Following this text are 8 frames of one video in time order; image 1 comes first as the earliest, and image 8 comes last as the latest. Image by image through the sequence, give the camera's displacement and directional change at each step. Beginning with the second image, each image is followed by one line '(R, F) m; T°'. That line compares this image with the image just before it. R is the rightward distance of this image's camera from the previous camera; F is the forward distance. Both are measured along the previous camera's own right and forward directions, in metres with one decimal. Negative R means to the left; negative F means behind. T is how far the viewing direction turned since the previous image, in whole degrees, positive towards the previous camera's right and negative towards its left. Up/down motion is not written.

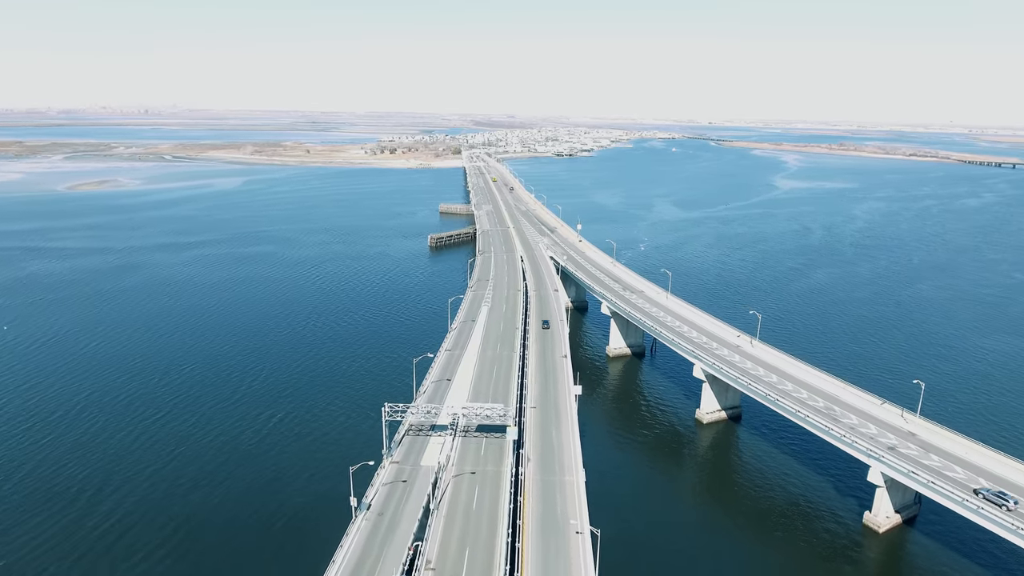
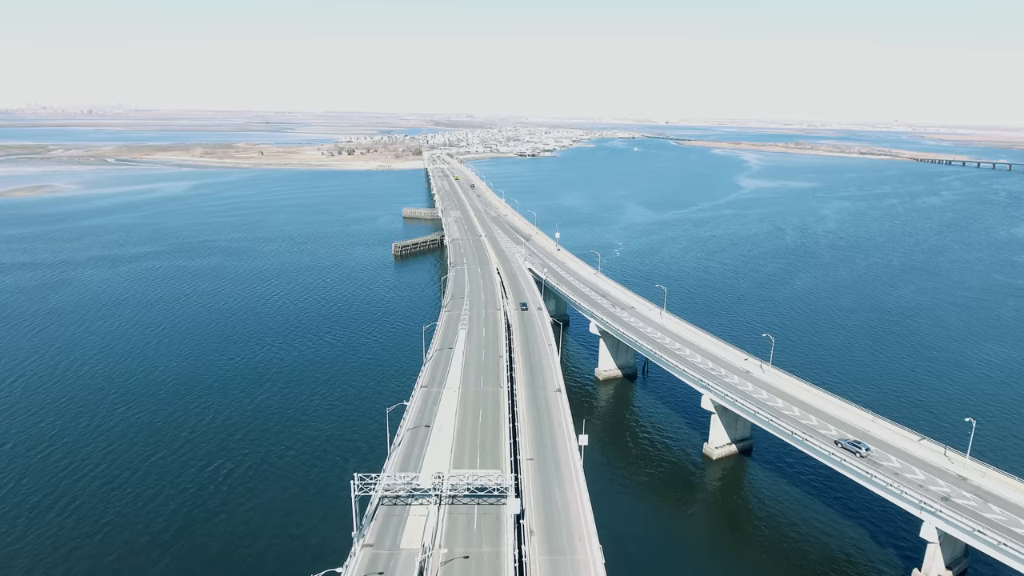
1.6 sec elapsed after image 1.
(-1.9, +7.8) m; +3°
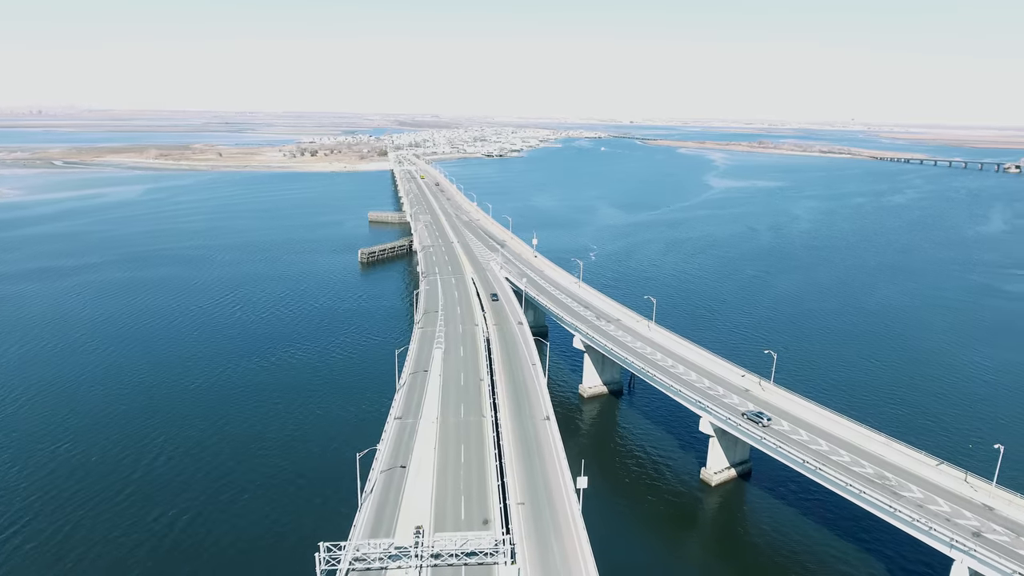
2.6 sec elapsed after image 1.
(-1.0, +4.9) m; +3°
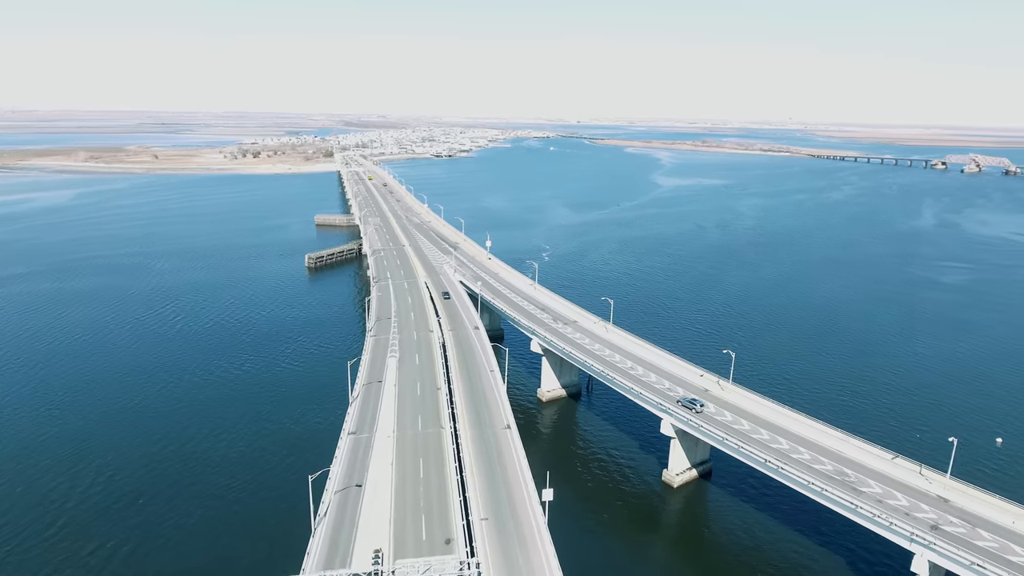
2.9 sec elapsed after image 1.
(-0.4, +1.4) m; +4°
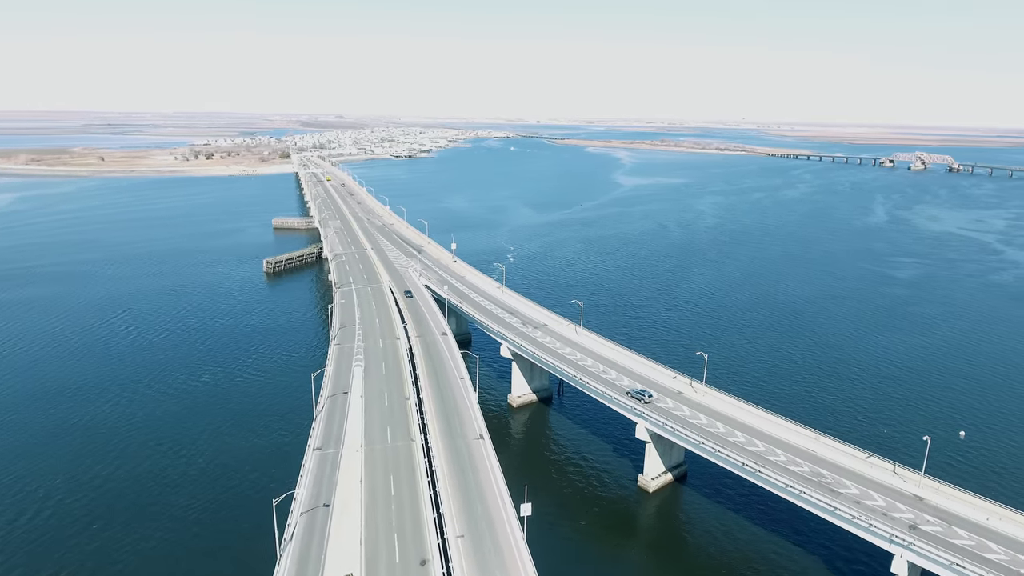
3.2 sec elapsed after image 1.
(-0.6, +1.5) m; +3°
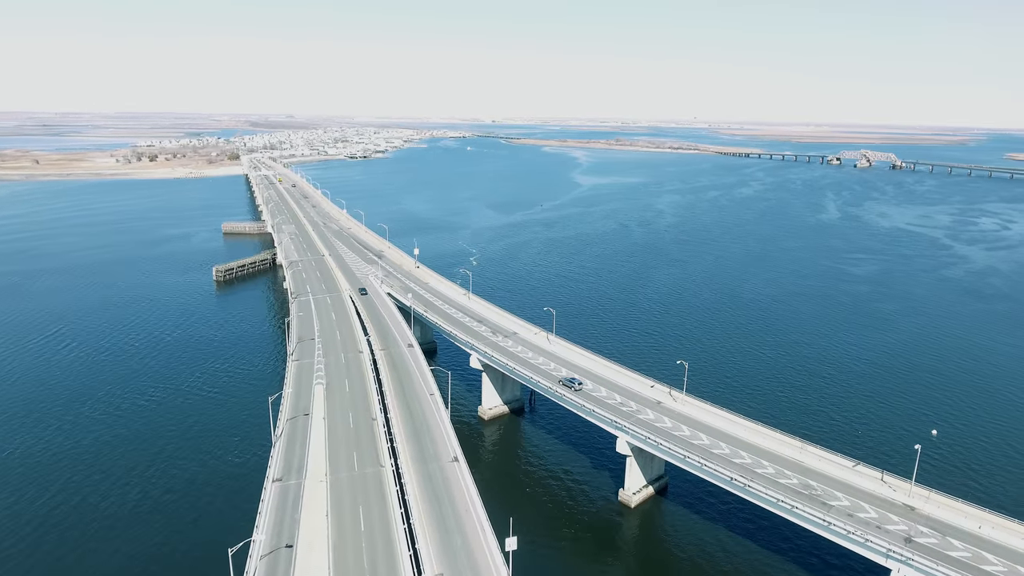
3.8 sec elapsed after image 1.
(-1.0, +2.8) m; +4°
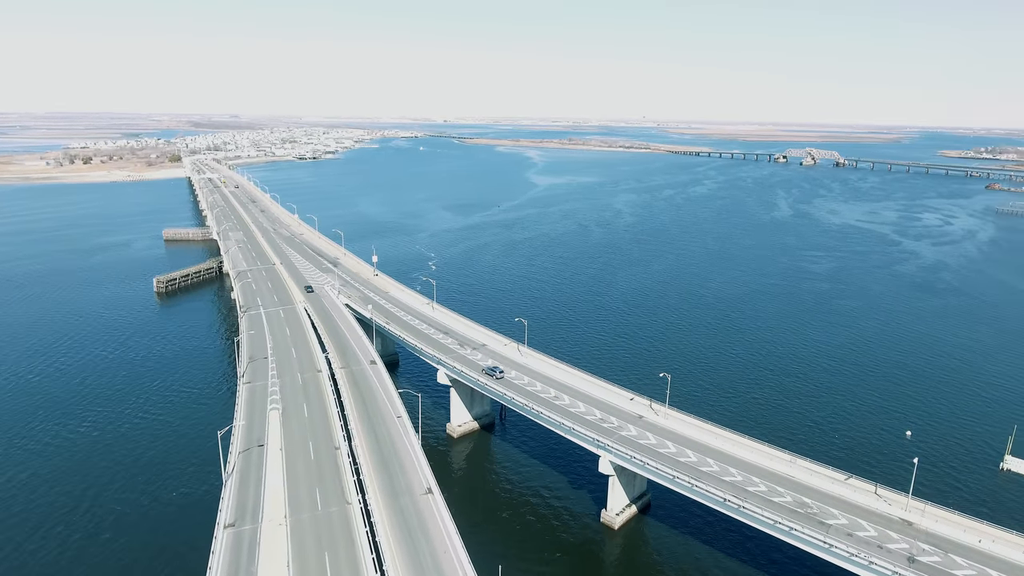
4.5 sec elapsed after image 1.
(-1.2, +3.3) m; +4°
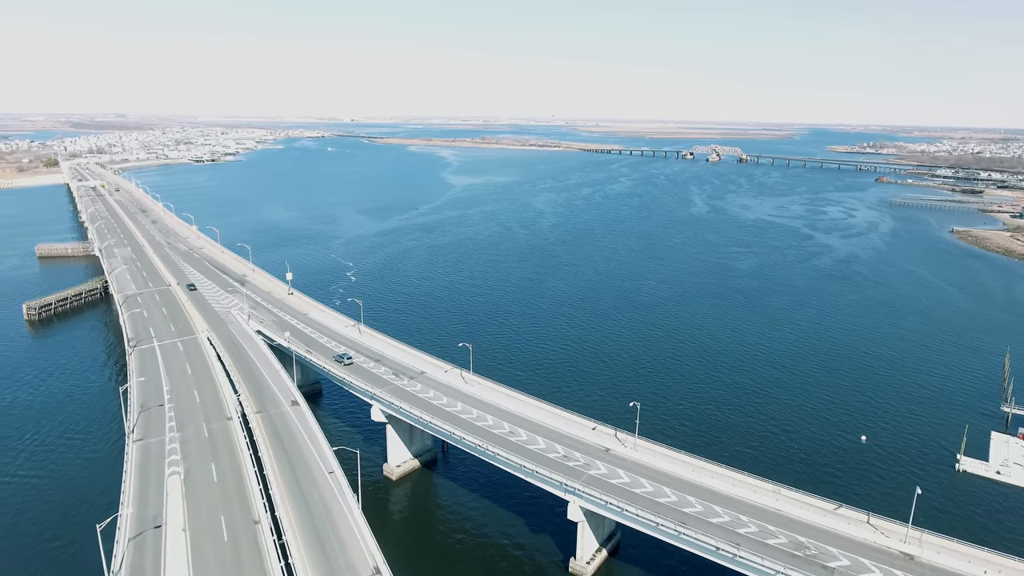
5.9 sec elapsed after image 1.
(-1.9, +6.2) m; +7°
